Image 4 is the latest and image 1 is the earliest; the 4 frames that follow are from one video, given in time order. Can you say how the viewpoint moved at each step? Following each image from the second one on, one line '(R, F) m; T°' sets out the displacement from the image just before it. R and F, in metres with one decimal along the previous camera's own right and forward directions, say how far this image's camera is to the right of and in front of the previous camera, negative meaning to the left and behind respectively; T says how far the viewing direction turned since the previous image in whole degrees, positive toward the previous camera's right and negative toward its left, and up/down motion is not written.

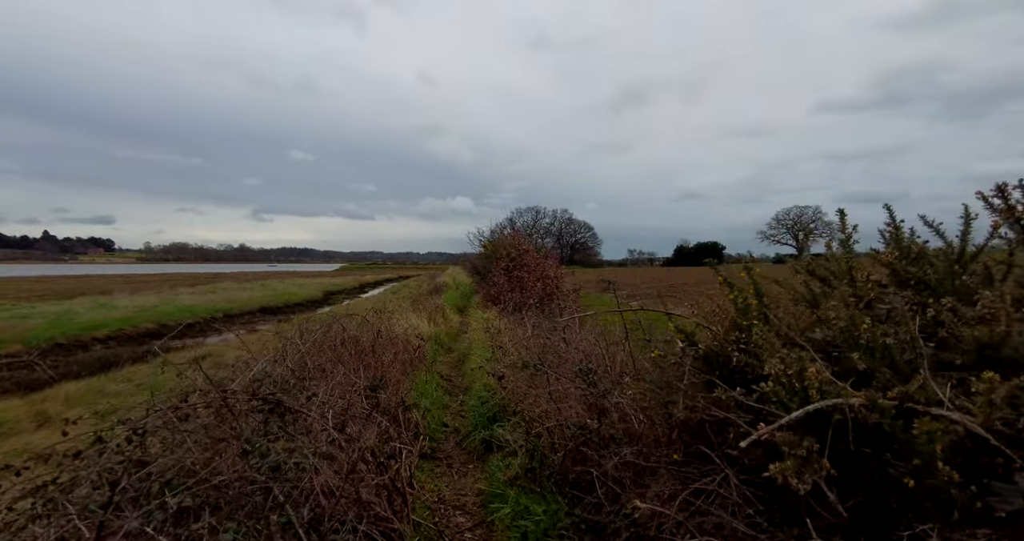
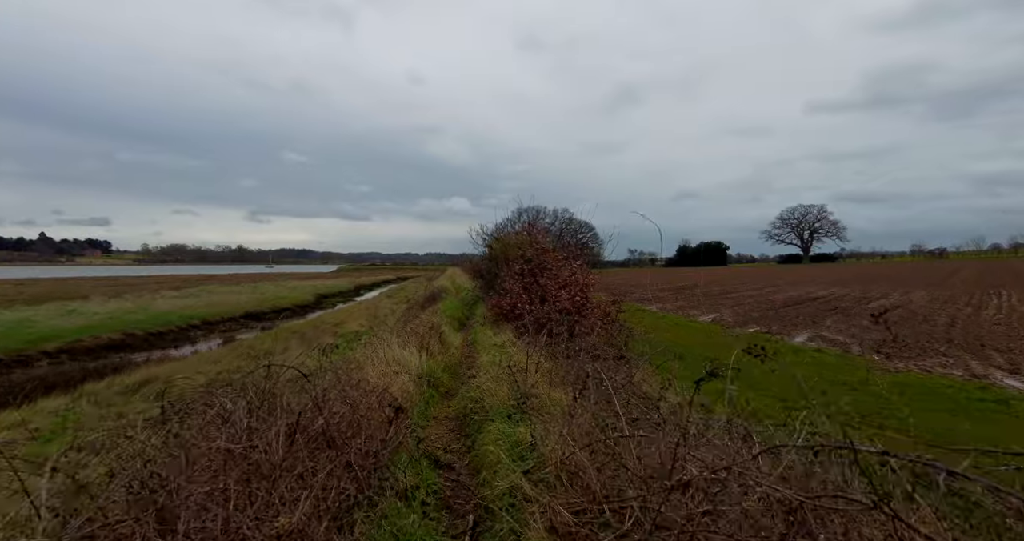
(-0.5, +2.9) m; 0°
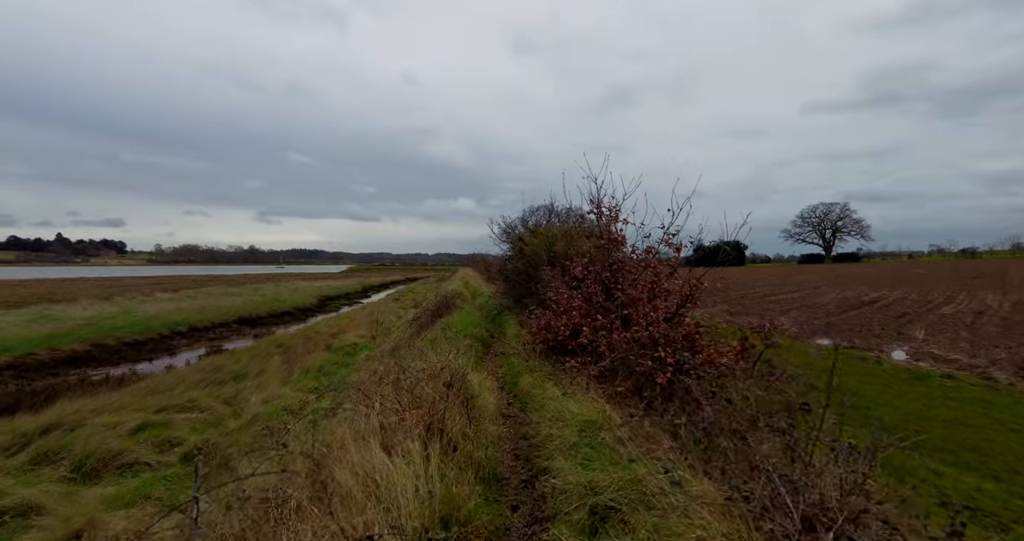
(-0.9, +3.8) m; -1°
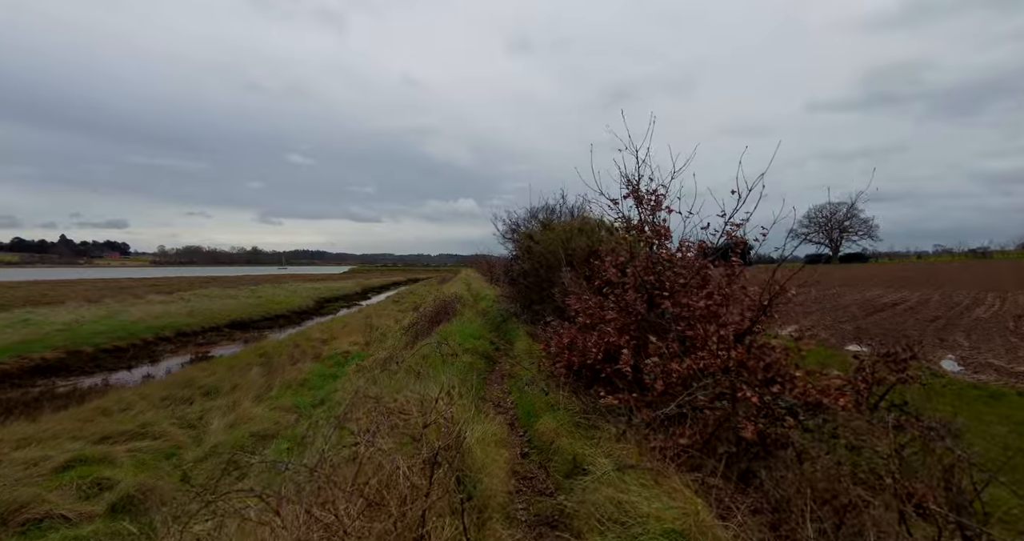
(-0.2, +1.7) m; 0°
